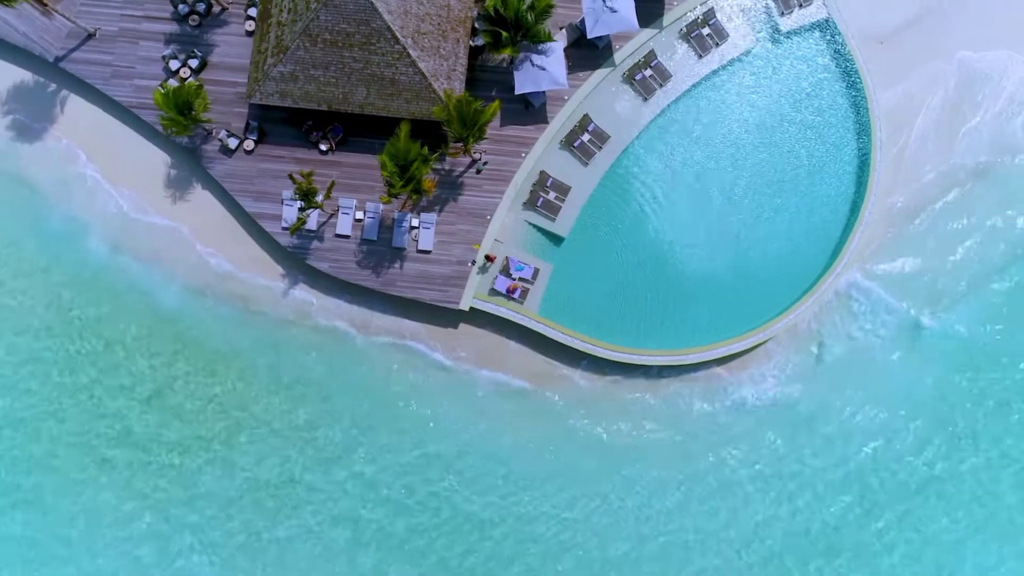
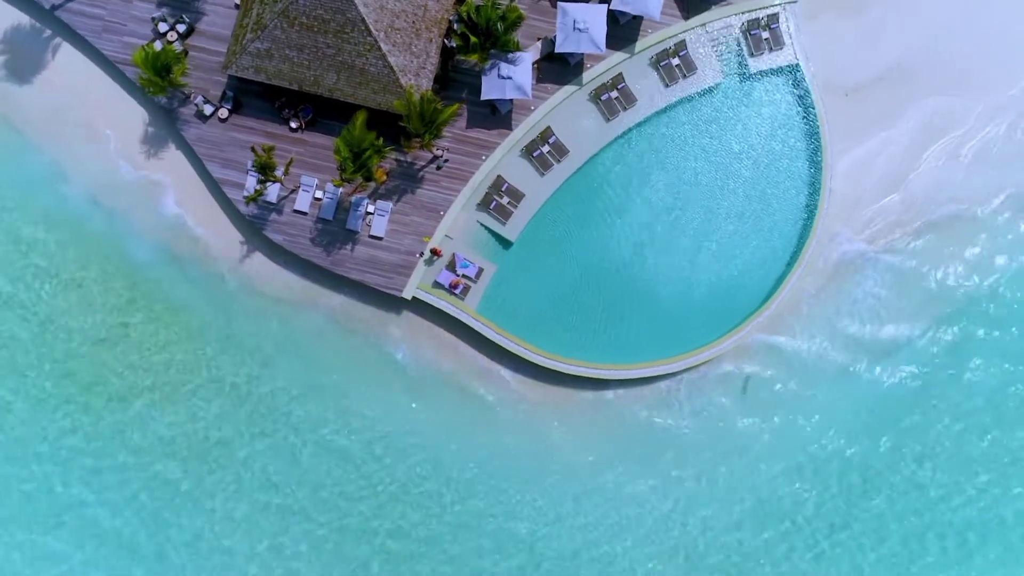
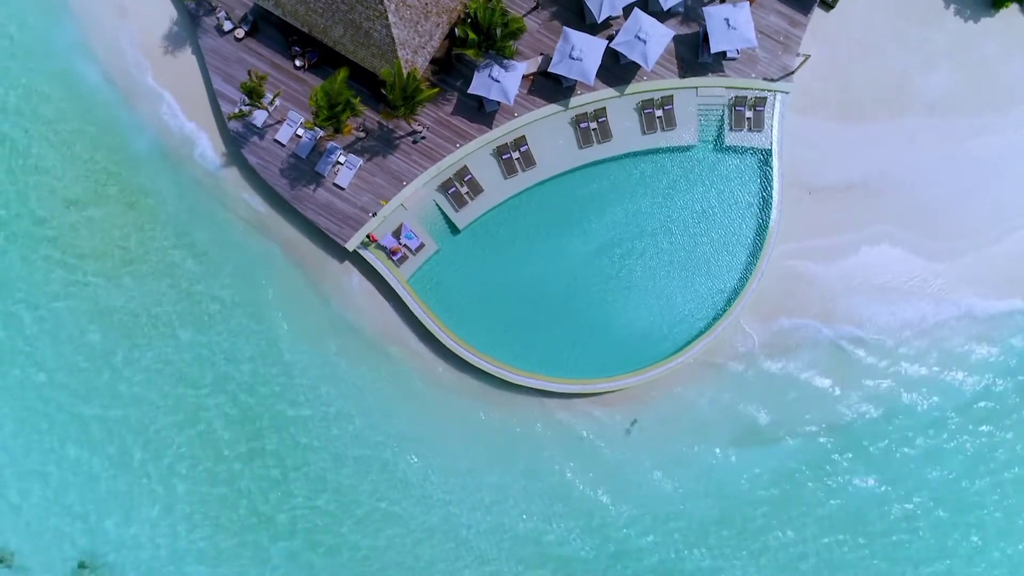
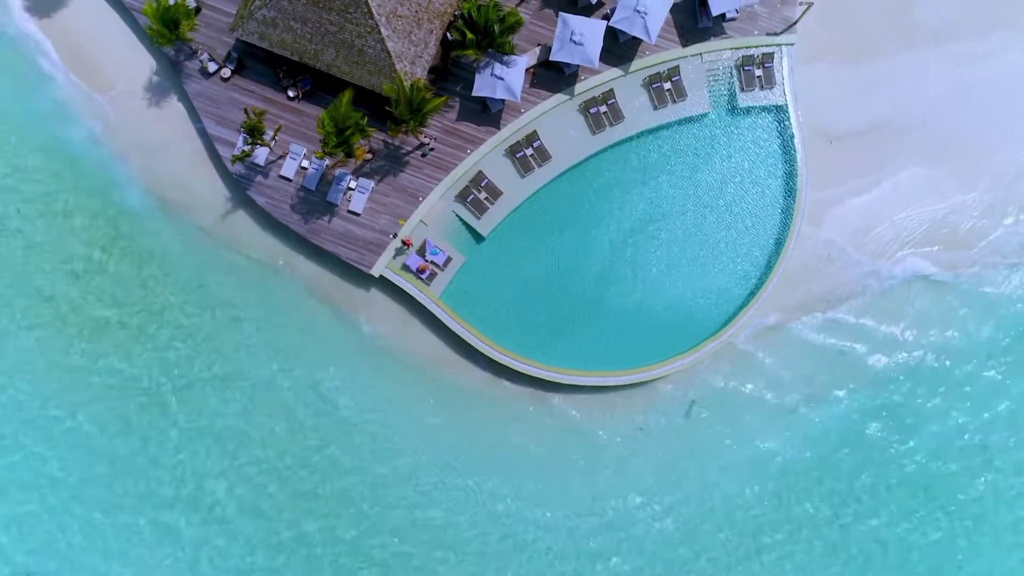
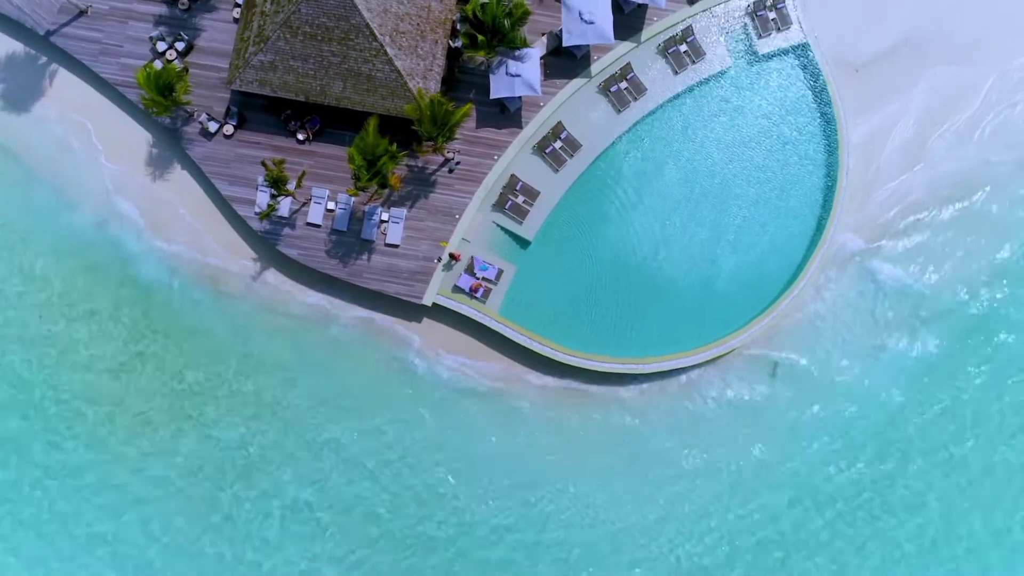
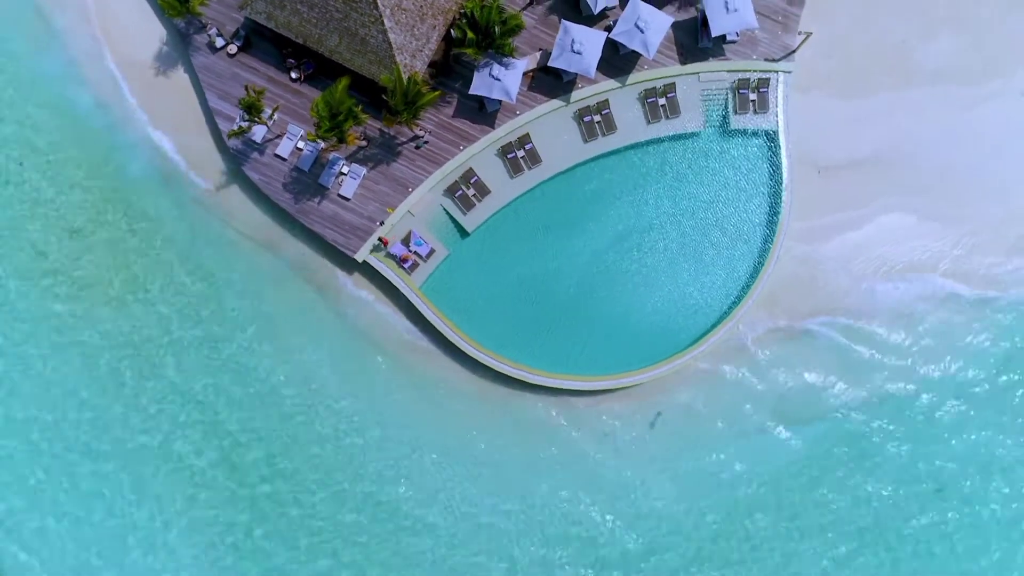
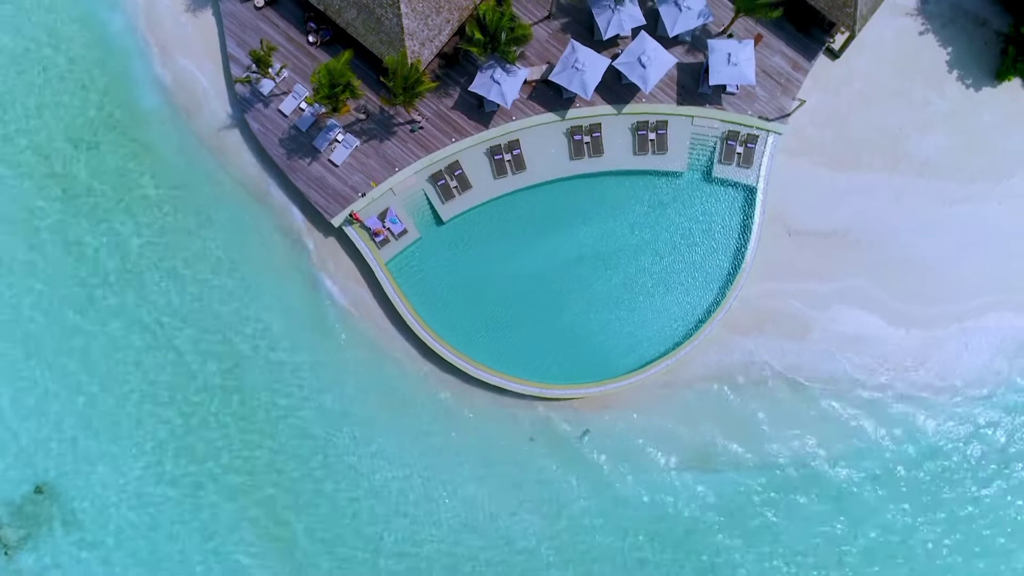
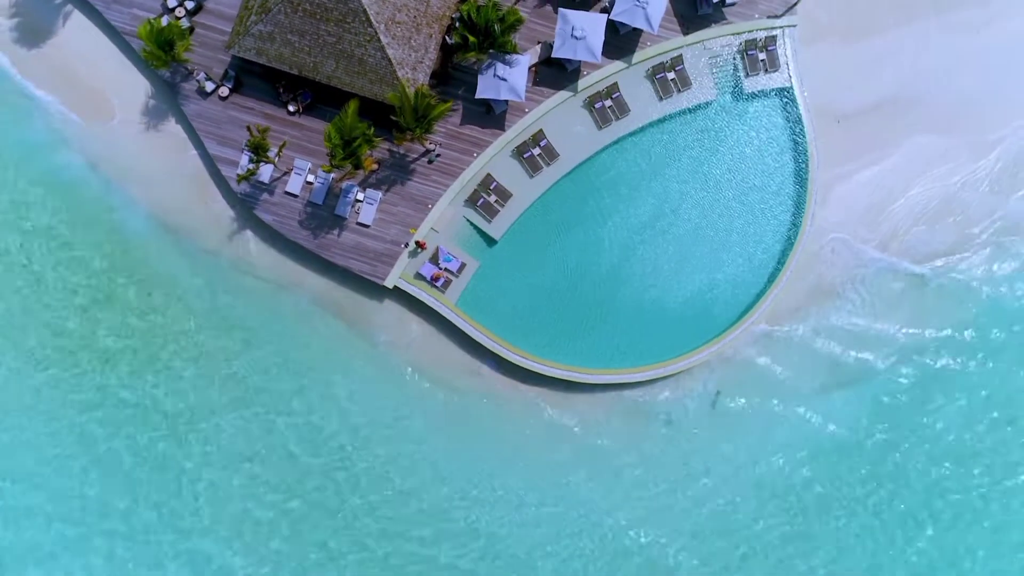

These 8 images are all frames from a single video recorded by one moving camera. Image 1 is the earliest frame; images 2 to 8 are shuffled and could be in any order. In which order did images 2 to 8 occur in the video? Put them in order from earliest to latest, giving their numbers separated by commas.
5, 2, 8, 4, 6, 3, 7
